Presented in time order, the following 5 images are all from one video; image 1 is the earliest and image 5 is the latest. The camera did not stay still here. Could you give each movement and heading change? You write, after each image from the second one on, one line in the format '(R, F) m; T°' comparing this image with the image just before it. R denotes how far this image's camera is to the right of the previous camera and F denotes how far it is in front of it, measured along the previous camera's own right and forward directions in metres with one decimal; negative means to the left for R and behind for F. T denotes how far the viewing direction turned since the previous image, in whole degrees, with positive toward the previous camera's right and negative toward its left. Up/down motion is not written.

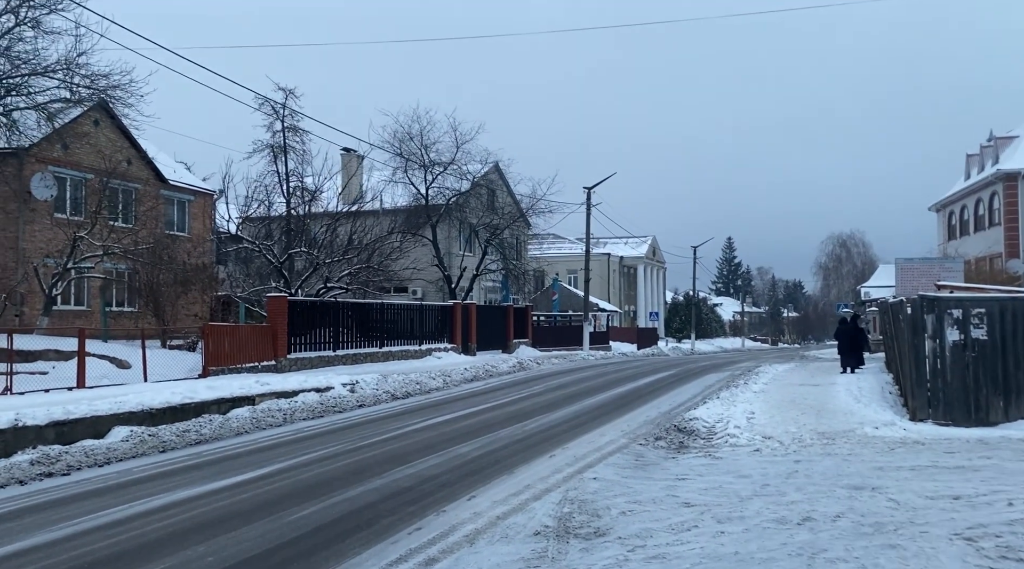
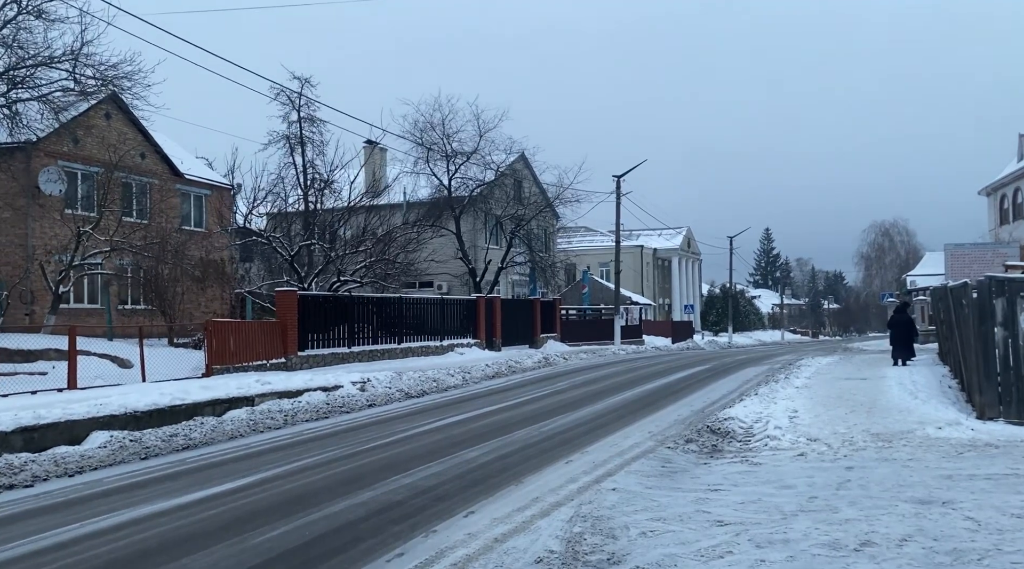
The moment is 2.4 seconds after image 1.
(+0.3, +1.3) m; -2°
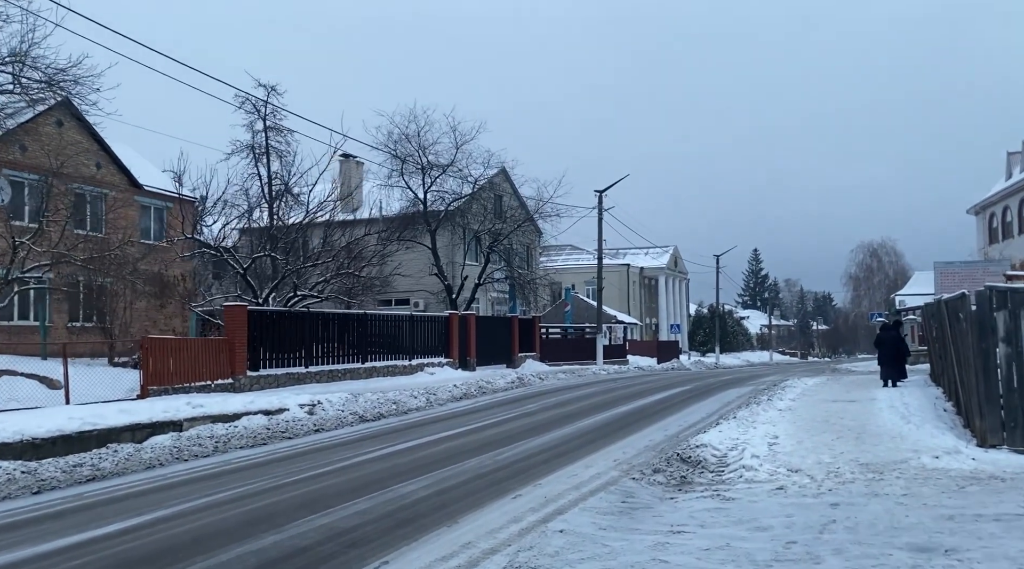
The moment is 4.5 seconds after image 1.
(+0.6, +1.3) m; +1°
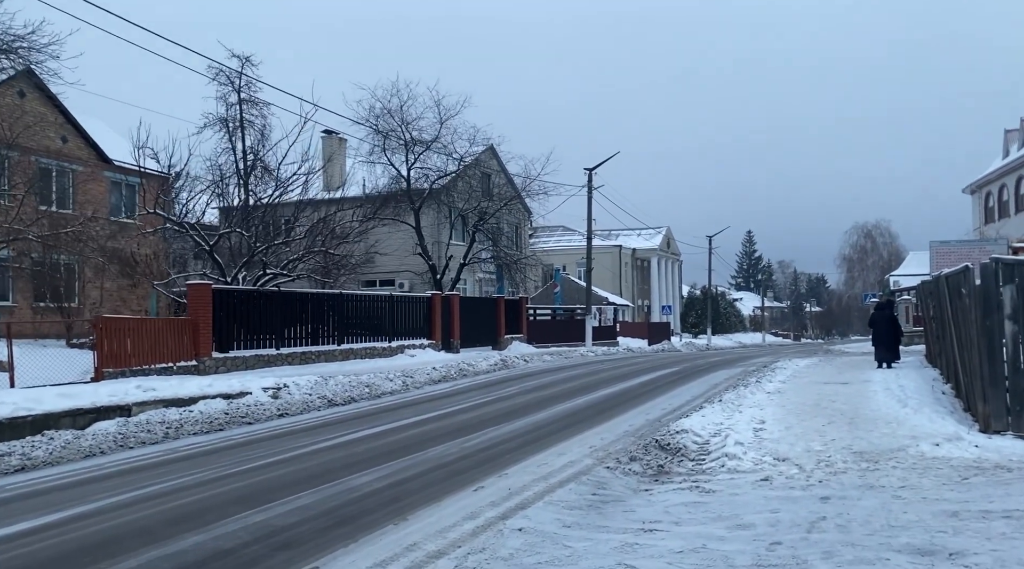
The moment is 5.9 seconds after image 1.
(+0.3, +0.9) m; 0°
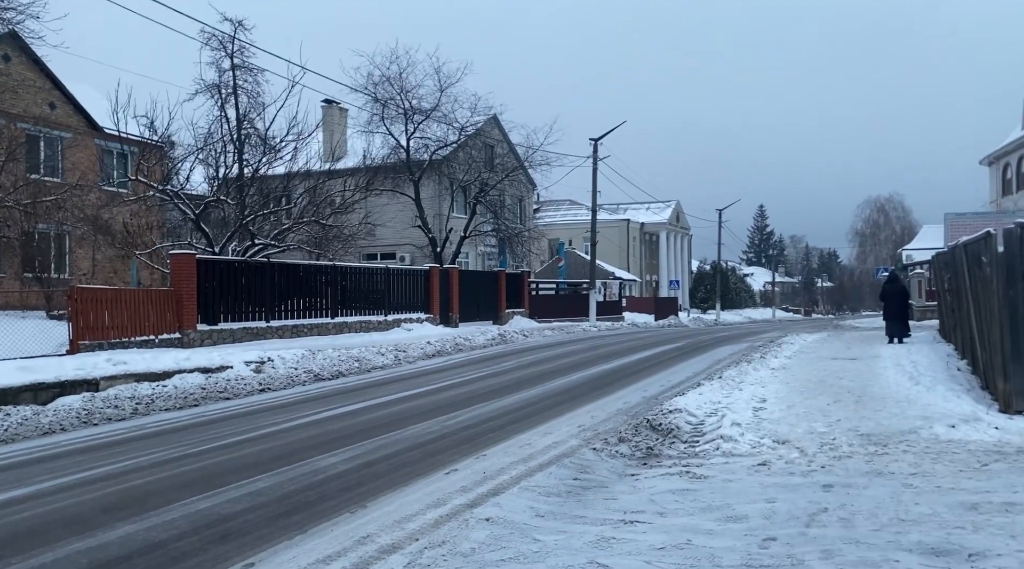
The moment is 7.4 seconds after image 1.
(+0.3, +0.7) m; -1°
